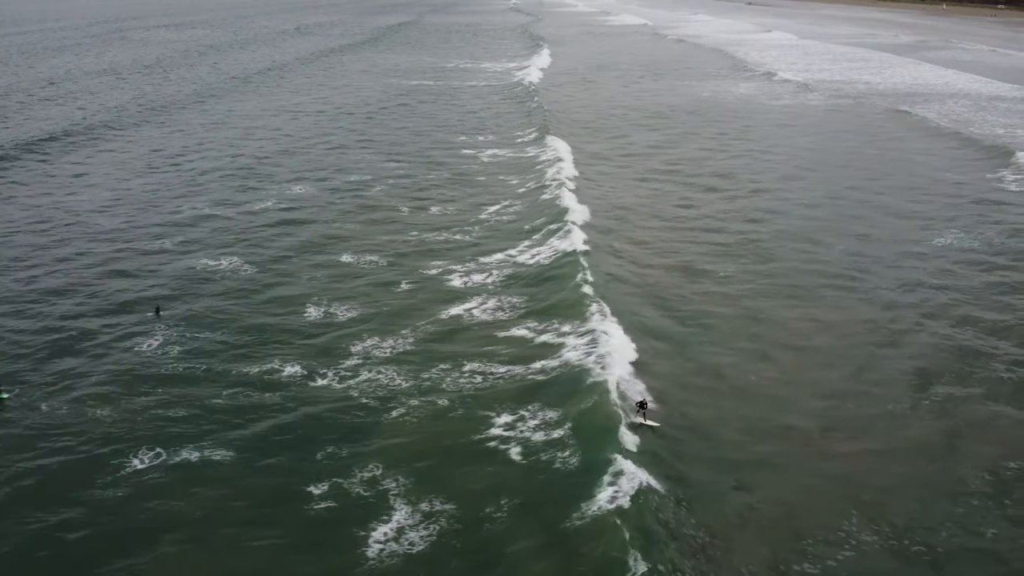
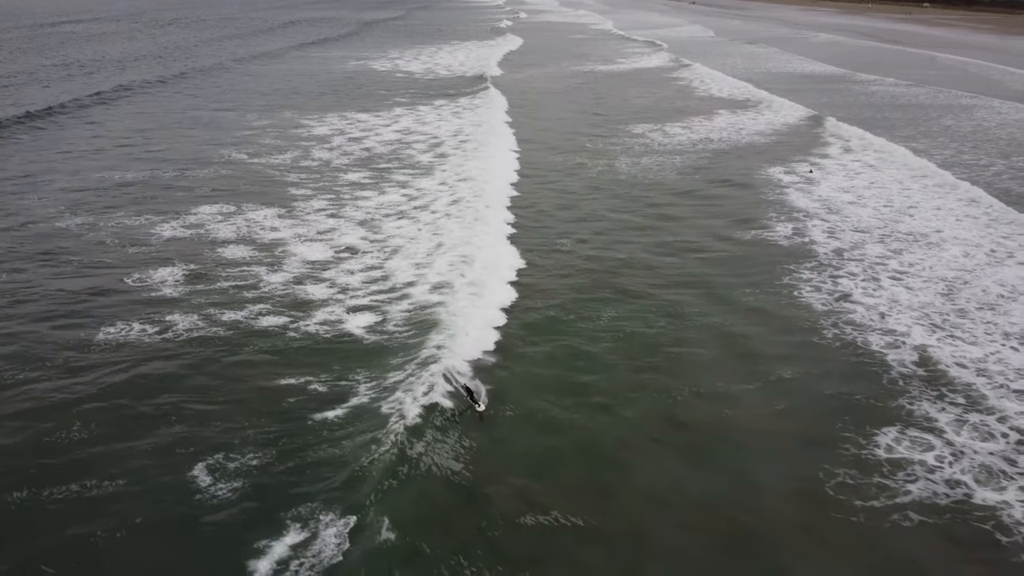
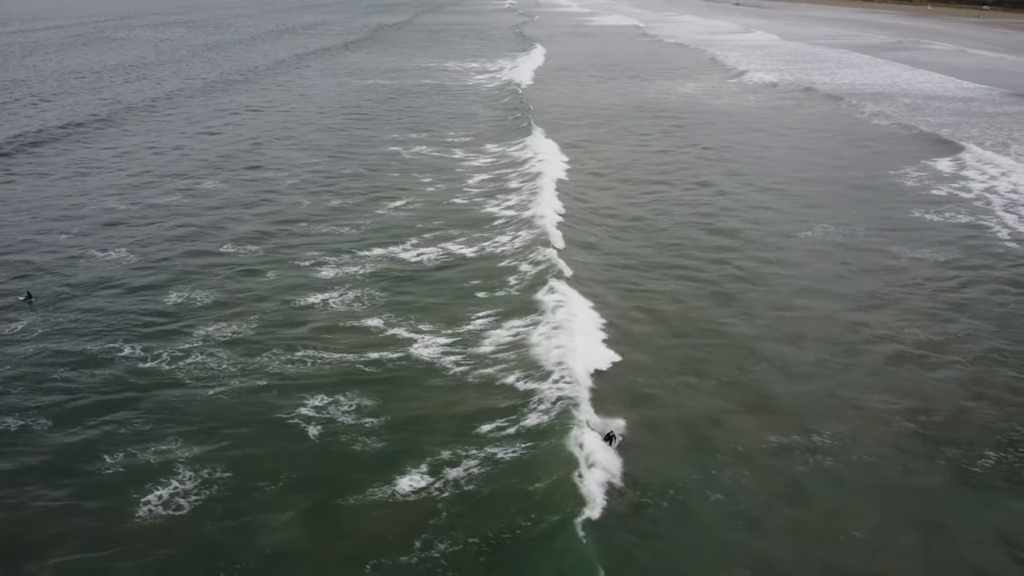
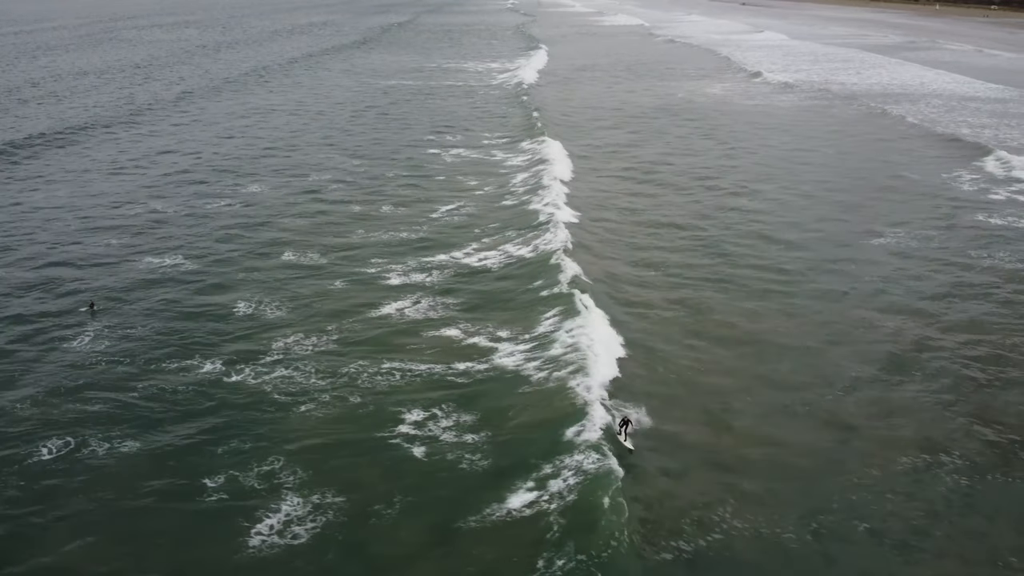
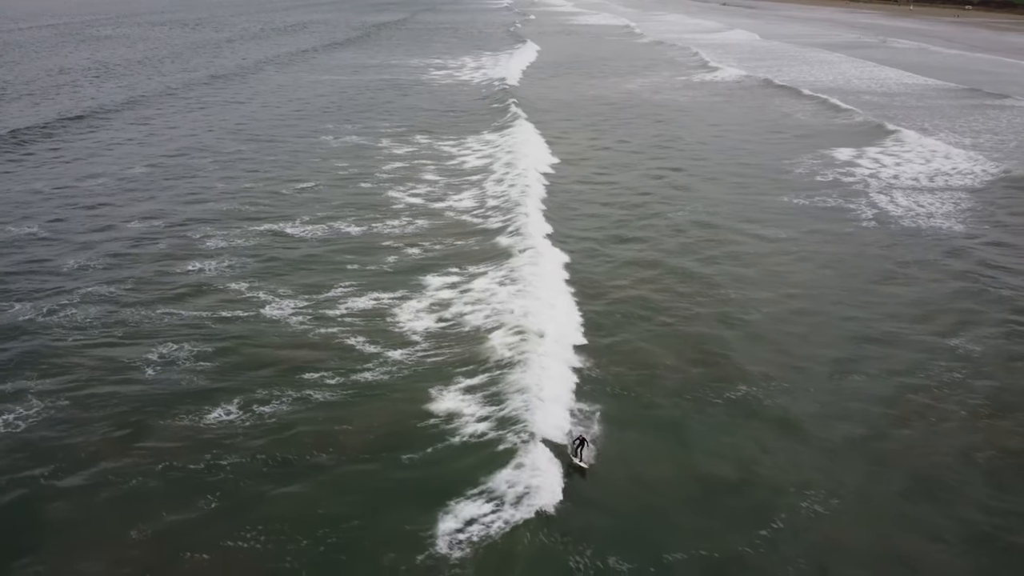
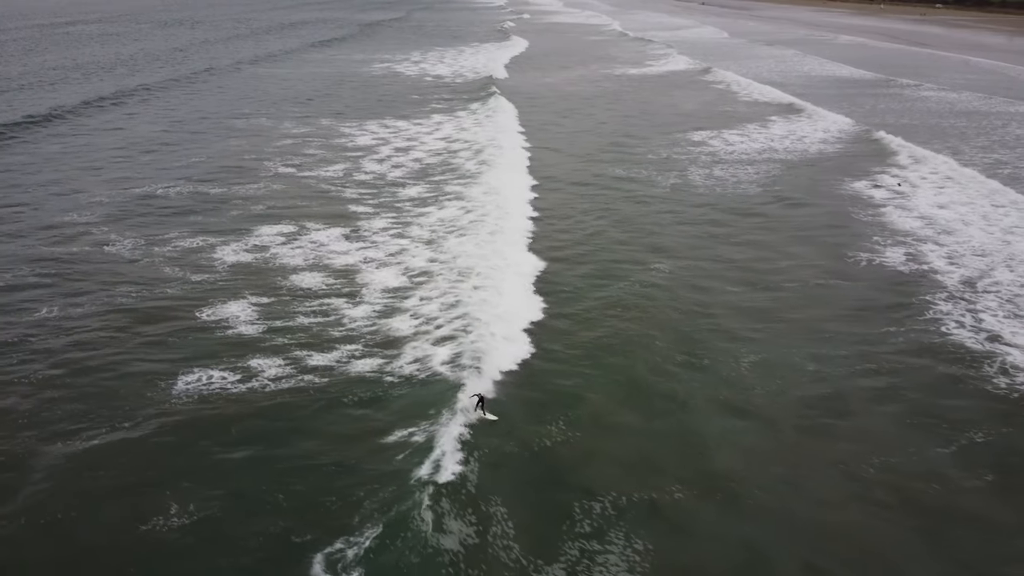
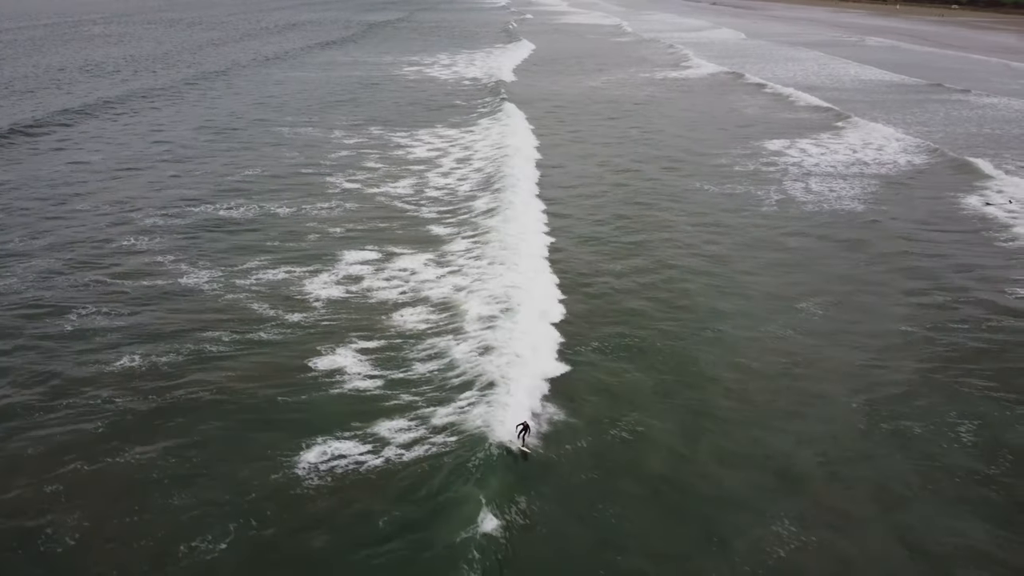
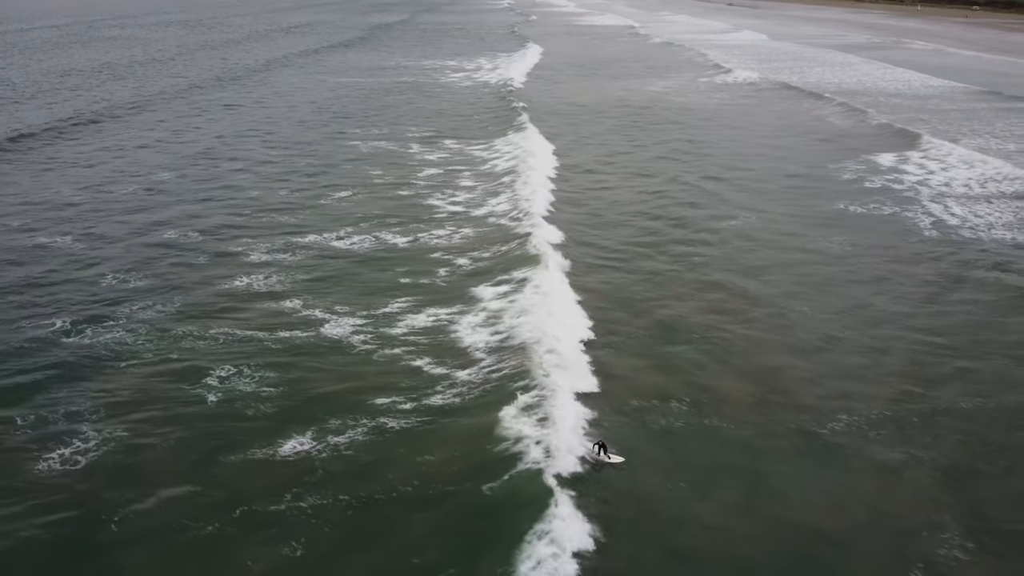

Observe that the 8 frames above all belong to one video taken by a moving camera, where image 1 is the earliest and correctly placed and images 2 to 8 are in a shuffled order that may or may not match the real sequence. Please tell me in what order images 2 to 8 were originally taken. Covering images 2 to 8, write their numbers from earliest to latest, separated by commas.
4, 3, 8, 5, 7, 6, 2
